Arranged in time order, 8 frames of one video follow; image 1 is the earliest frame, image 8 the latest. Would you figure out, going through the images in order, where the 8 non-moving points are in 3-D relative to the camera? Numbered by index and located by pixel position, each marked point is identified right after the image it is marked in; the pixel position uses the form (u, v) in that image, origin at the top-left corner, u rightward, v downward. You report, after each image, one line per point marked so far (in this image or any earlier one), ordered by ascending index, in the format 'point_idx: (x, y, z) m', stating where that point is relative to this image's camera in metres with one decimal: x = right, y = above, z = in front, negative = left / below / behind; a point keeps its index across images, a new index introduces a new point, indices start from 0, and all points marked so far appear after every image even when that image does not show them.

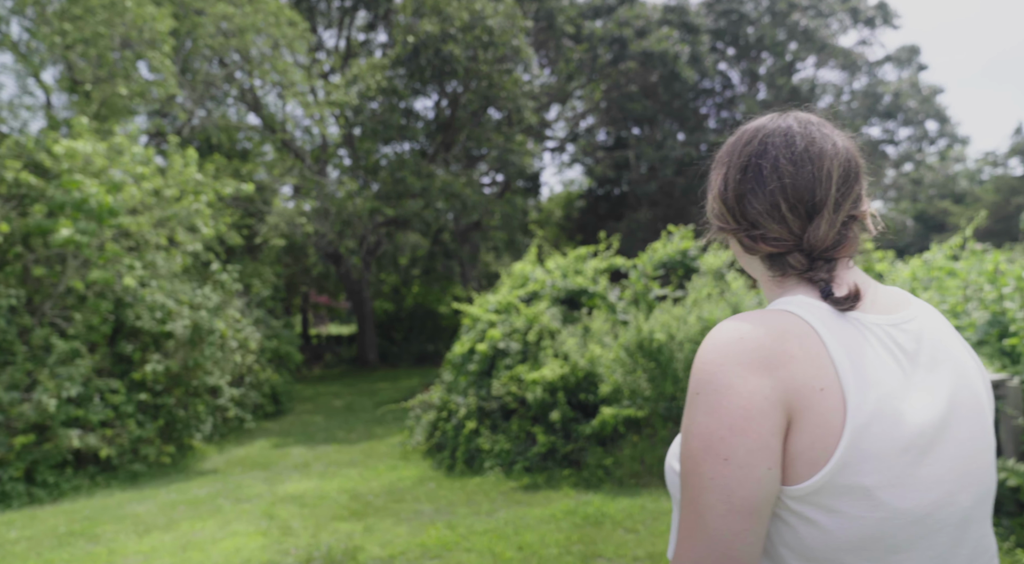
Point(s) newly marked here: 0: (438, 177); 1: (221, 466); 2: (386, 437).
0: (-1.5, +2.2, +13.8) m
1: (-3.2, -2.1, +7.5) m
2: (-1.7, -2.1, +9.0) m
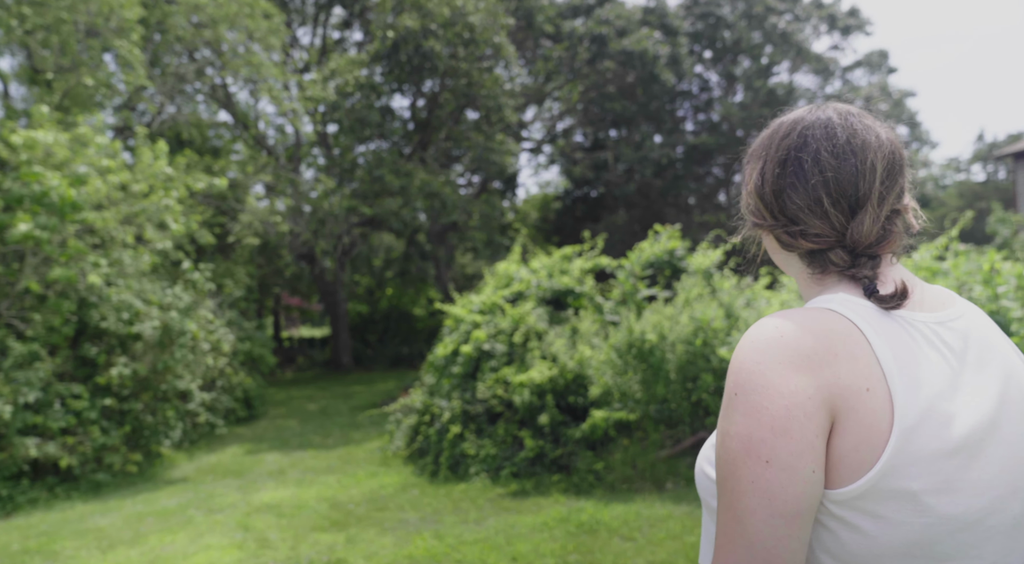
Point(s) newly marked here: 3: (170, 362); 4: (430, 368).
0: (-1.9, +2.2, +13.5) m
1: (-3.4, -2.1, +7.2) m
2: (-1.9, -2.1, +8.7) m
3: (-3.6, -0.8, +7.0) m
4: (-0.9, -0.9, +7.4) m
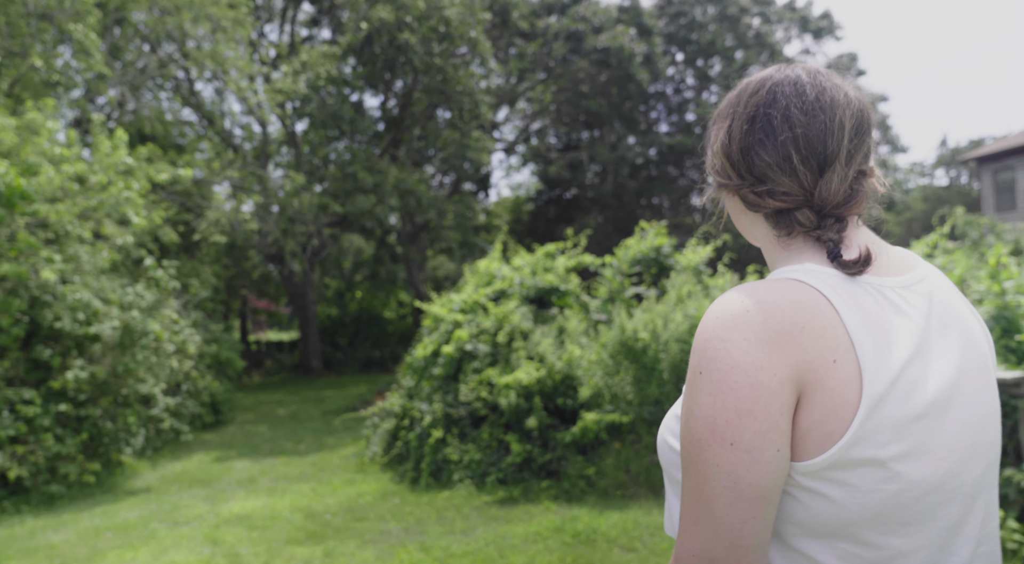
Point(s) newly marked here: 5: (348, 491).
0: (-2.3, +2.2, +13.2) m
1: (-3.6, -2.0, +6.7) m
2: (-2.2, -2.1, +8.3) m
3: (-3.7, -0.8, +6.5) m
4: (-1.1, -0.9, +7.1) m
5: (-1.5, -1.9, +6.0) m
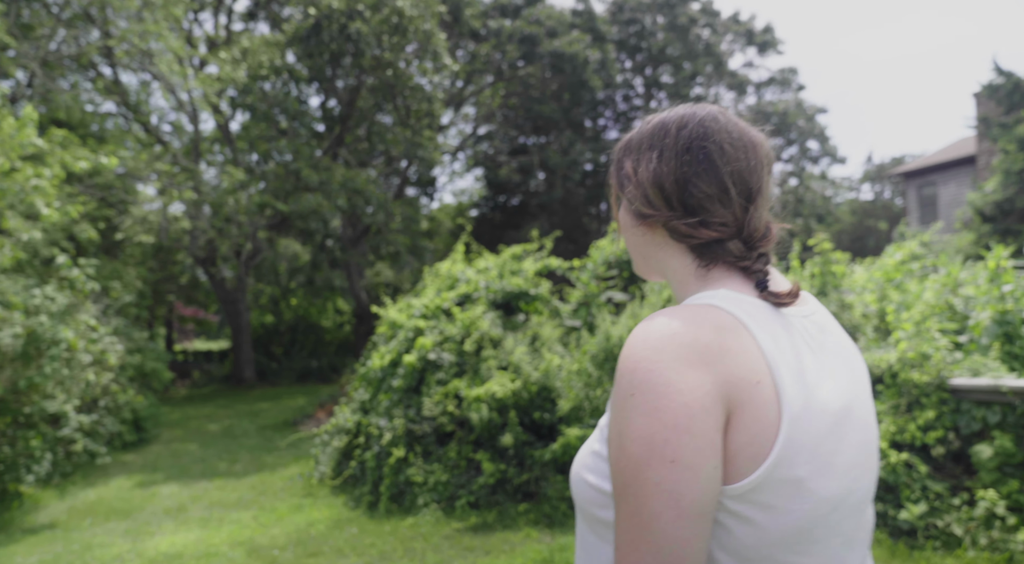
0: (-3.2, +2.1, +12.5) m
1: (-3.9, -2.1, +5.8) m
2: (-2.6, -2.1, +7.6) m
3: (-4.0, -0.8, +5.7) m
4: (-1.4, -0.9, +6.5) m
5: (-1.7, -1.9, +5.3) m
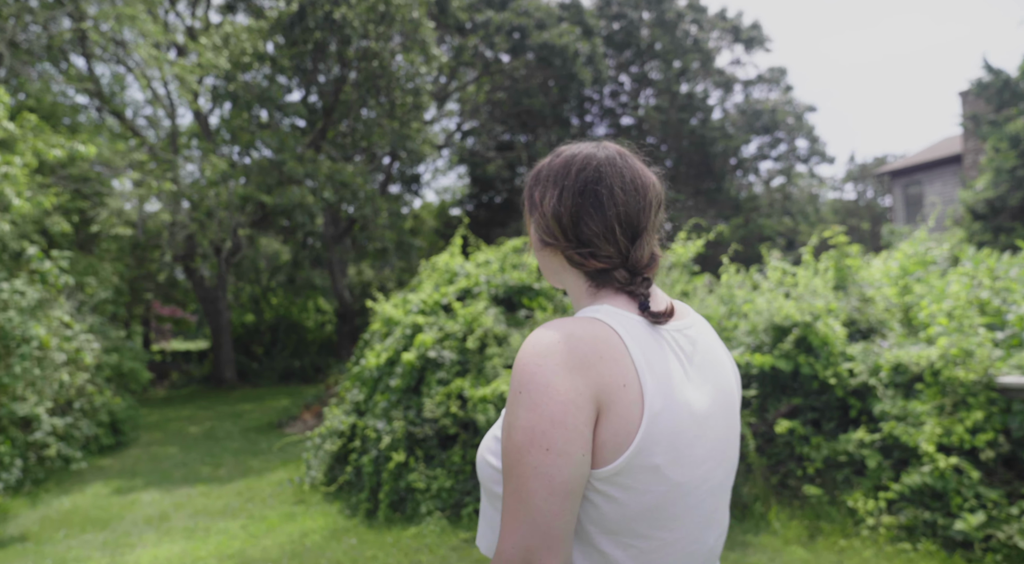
0: (-3.4, +2.1, +12.1) m
1: (-3.8, -2.0, +5.4) m
2: (-2.6, -2.1, +7.2) m
3: (-3.9, -0.8, +5.2) m
4: (-1.4, -0.9, +6.1) m
5: (-1.6, -1.8, +4.9) m
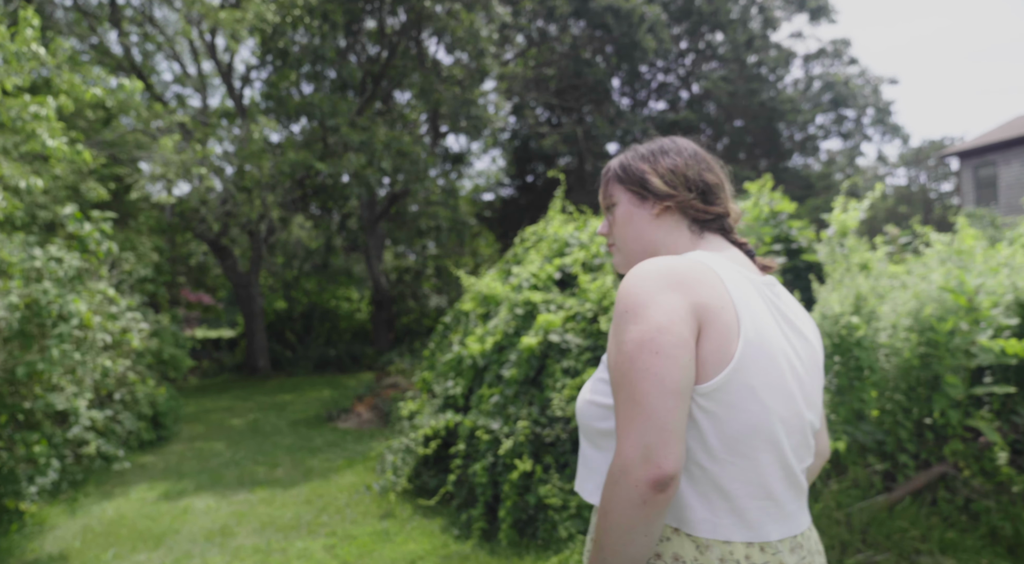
0: (-2.3, +2.4, +11.1) m
1: (-2.9, -1.8, +4.5) m
2: (-1.7, -1.8, +6.2) m
3: (-3.0, -0.5, +4.3) m
4: (-0.5, -0.7, +5.1) m
5: (-0.7, -1.6, +3.9) m
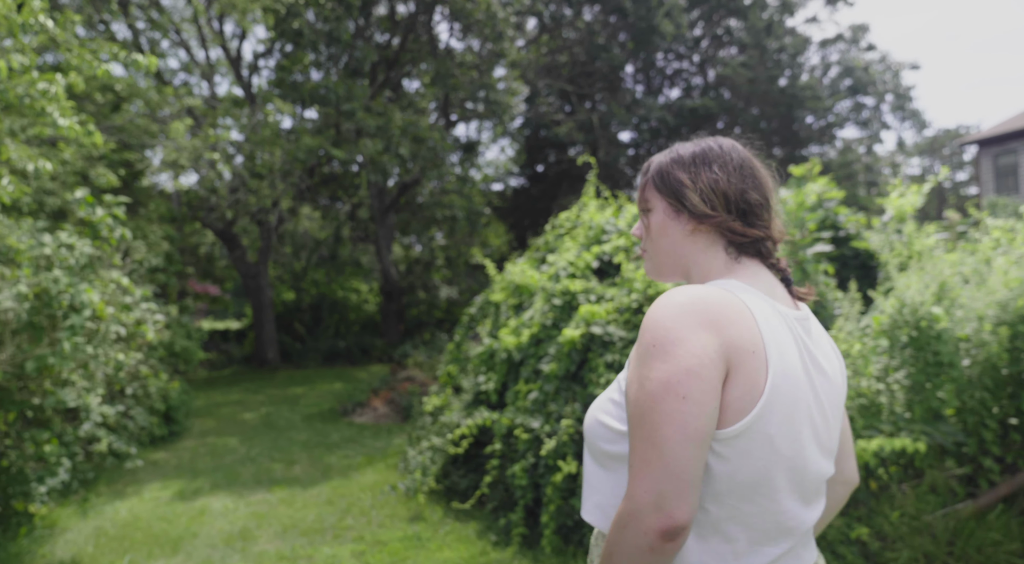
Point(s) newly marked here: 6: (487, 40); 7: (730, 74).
0: (-2.0, +2.6, +10.8) m
1: (-2.7, -1.7, +4.2) m
2: (-1.4, -1.7, +6.0) m
3: (-2.8, -0.5, +4.0) m
4: (-0.2, -0.6, +4.8) m
5: (-0.5, -1.5, +3.7) m
6: (-0.4, +4.2, +11.6) m
7: (+5.1, +4.9, +16.1) m
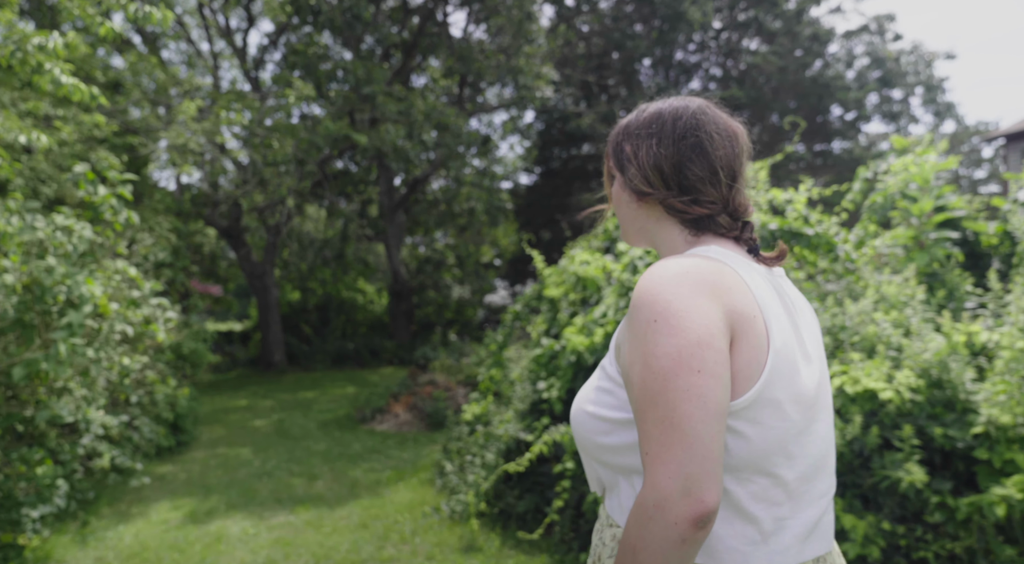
0: (-1.6, +2.6, +10.1) m
1: (-2.3, -1.6, +3.6) m
2: (-1.0, -1.7, +5.3) m
3: (-2.4, -0.4, +3.4) m
4: (+0.2, -0.5, +4.2) m
5: (-0.1, -1.5, +3.0) m
6: (0.0, +4.2, +11.0) m
7: (+5.5, +5.0, +15.5) m
